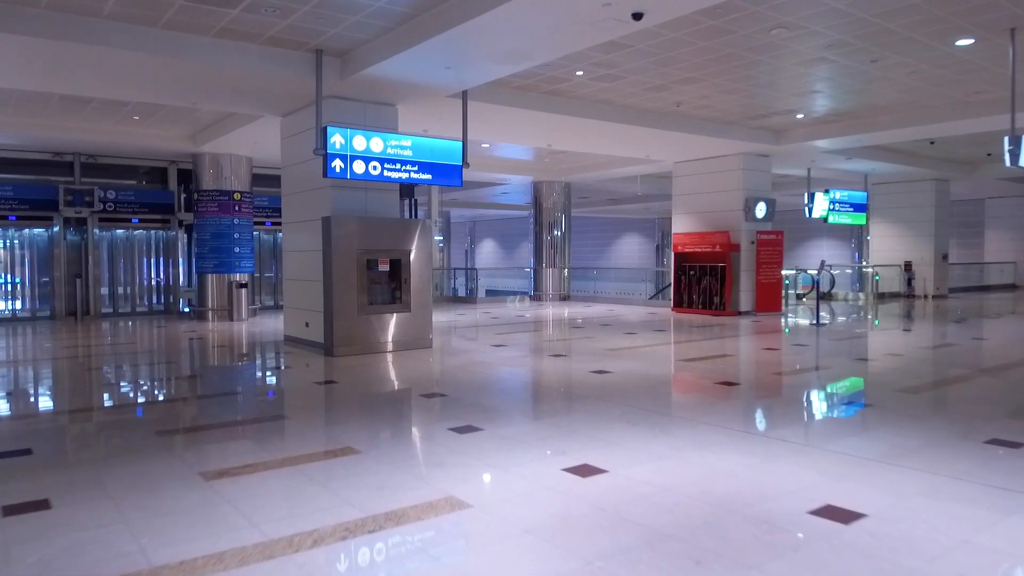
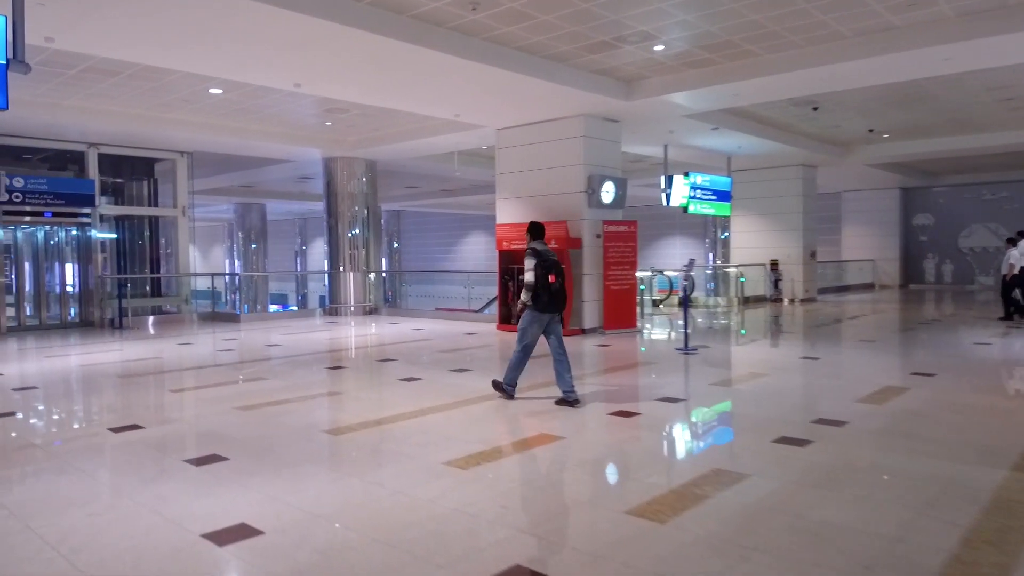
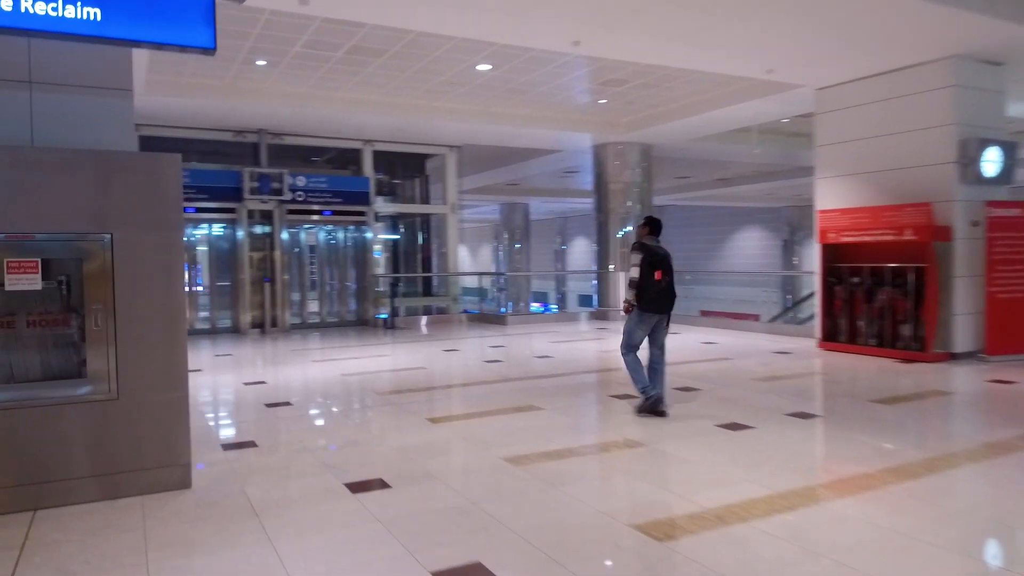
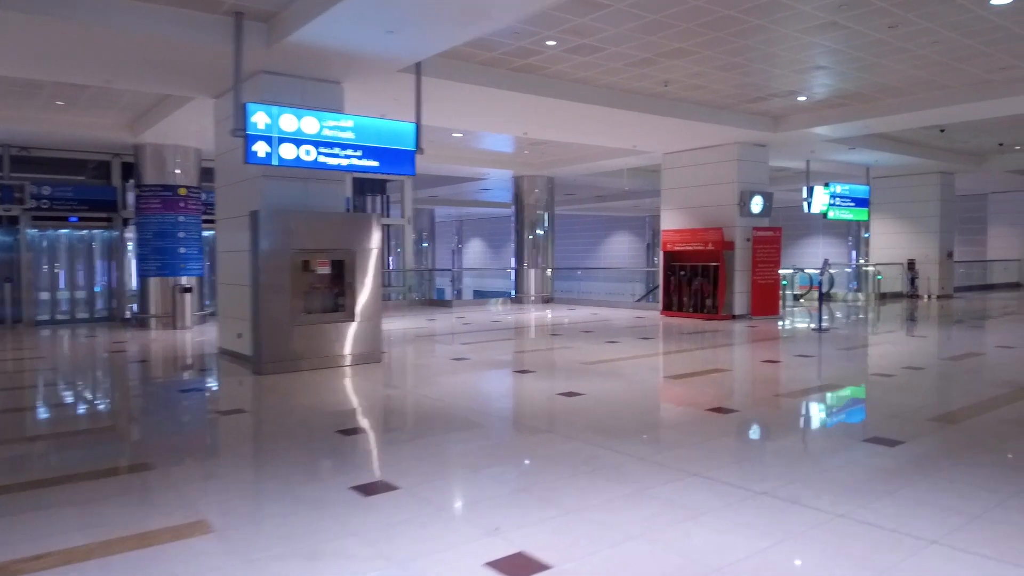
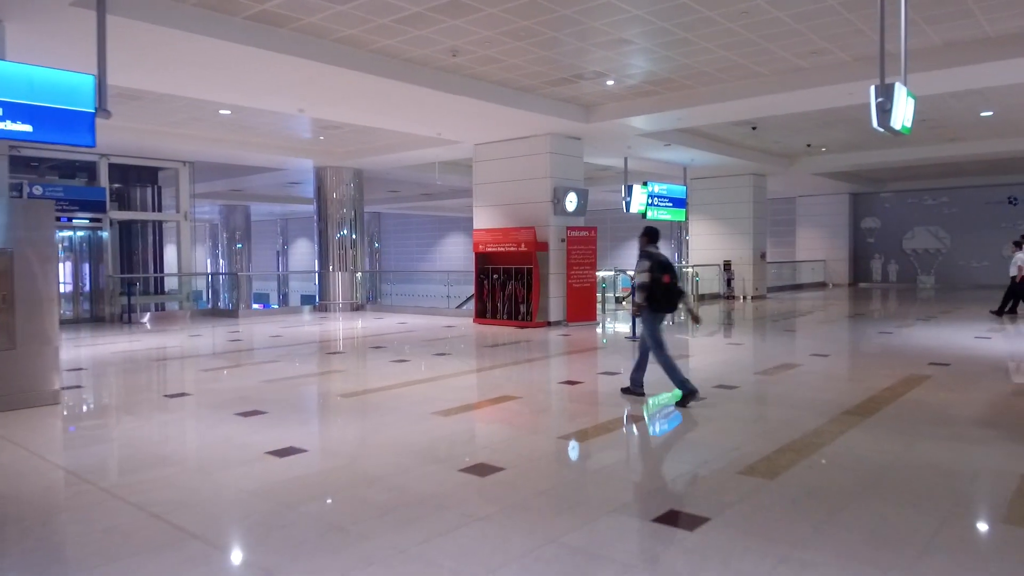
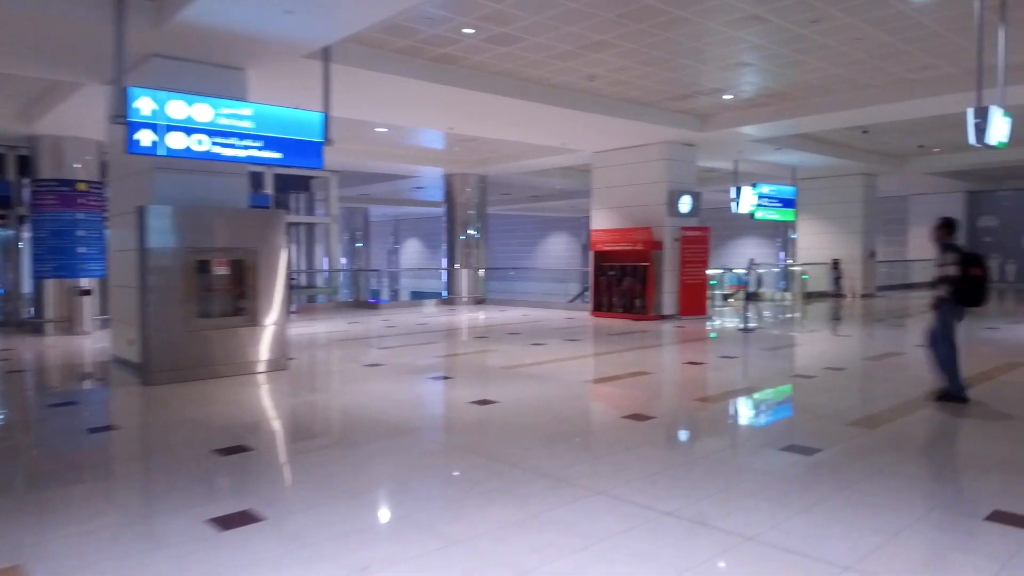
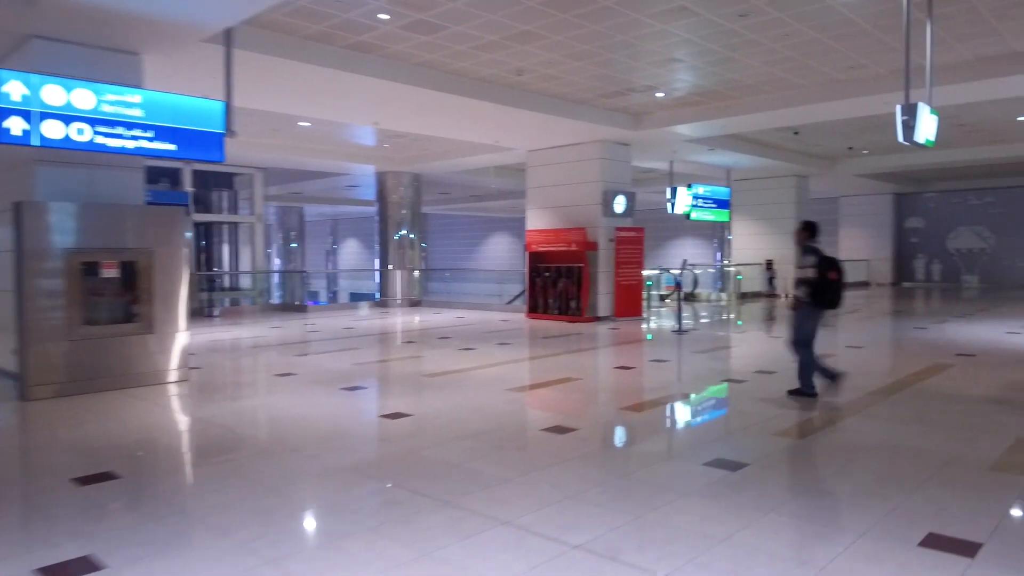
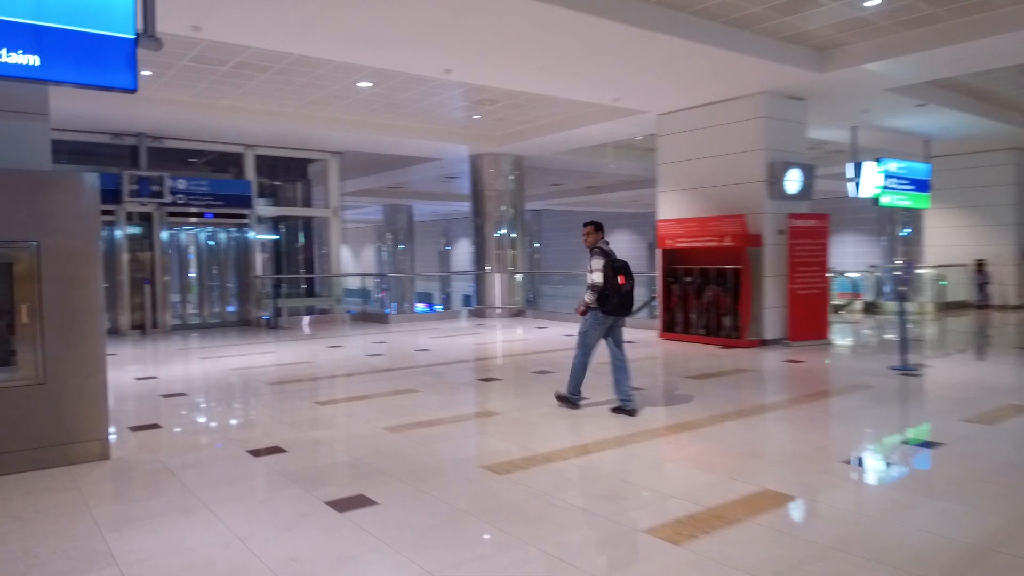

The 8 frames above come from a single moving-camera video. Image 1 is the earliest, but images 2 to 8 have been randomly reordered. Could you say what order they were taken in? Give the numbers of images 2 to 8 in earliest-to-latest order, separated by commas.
4, 6, 7, 5, 2, 8, 3
